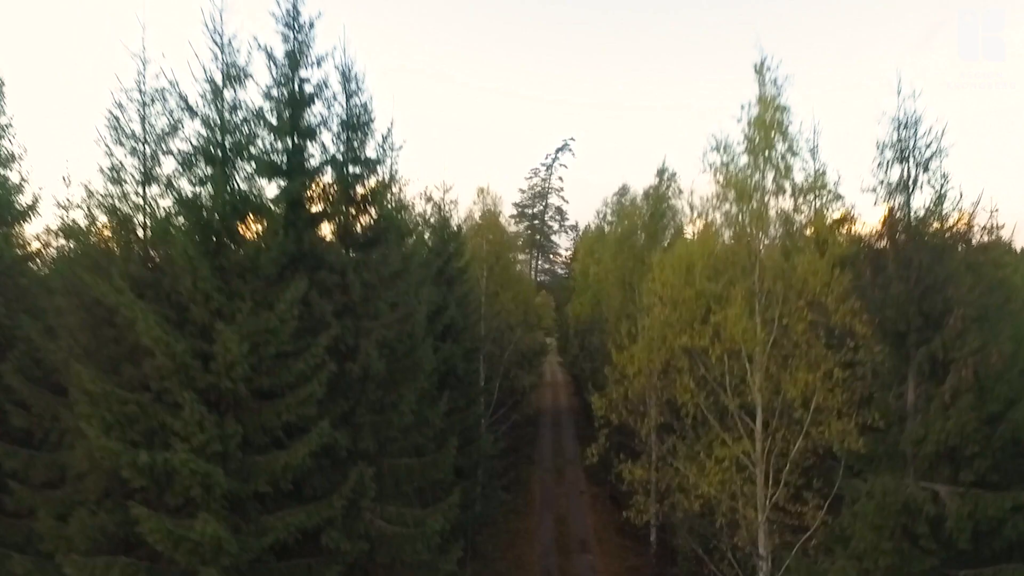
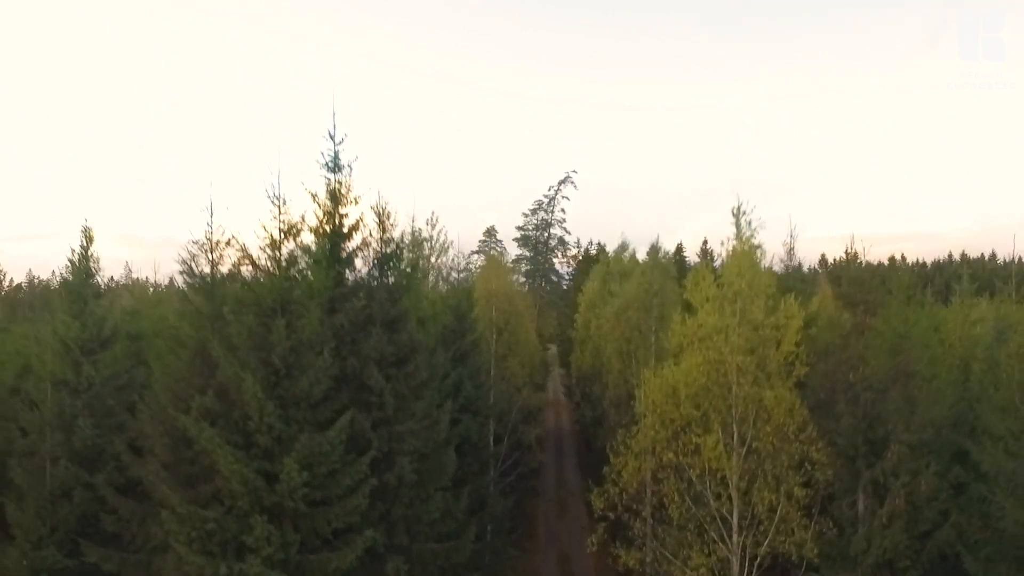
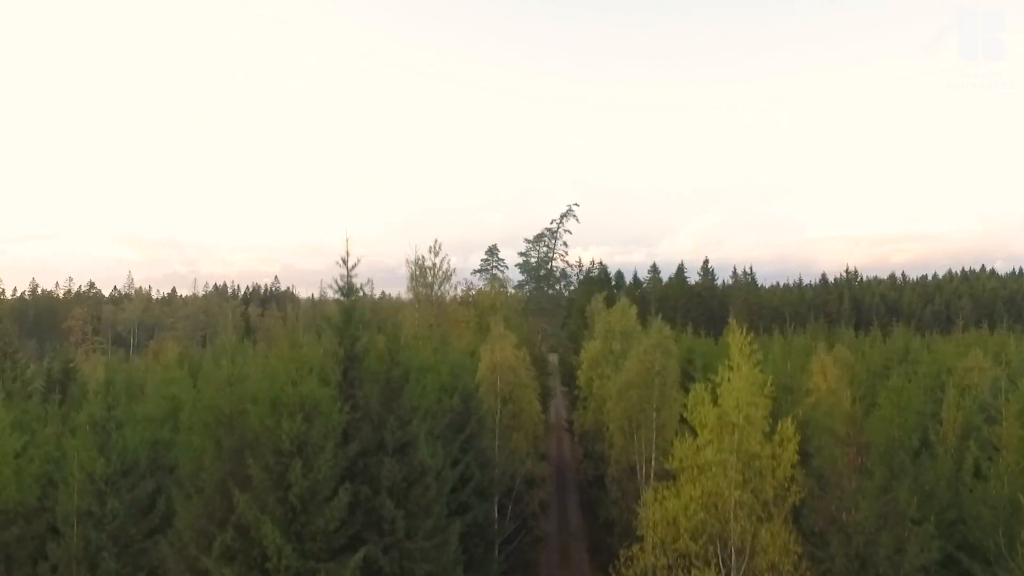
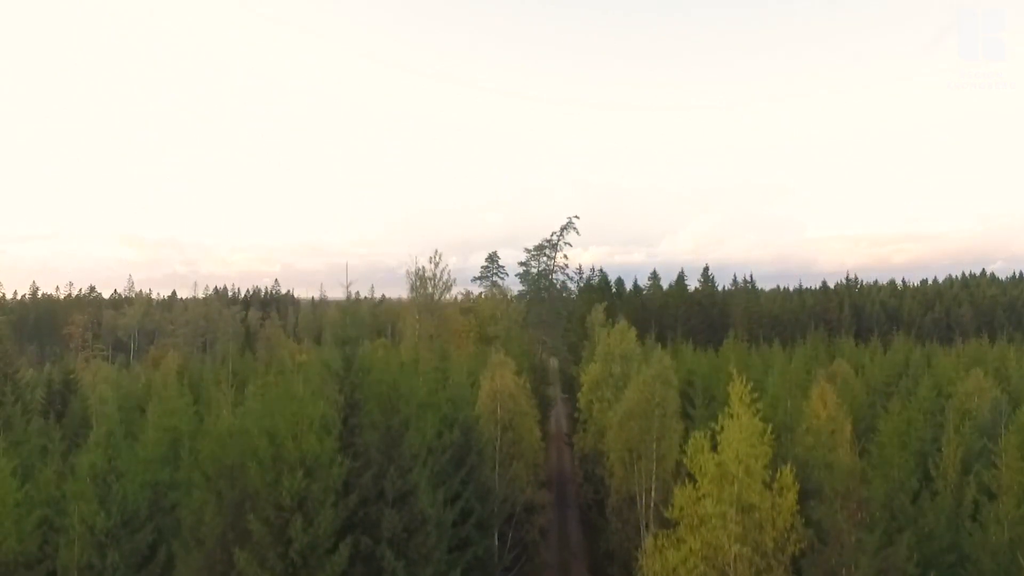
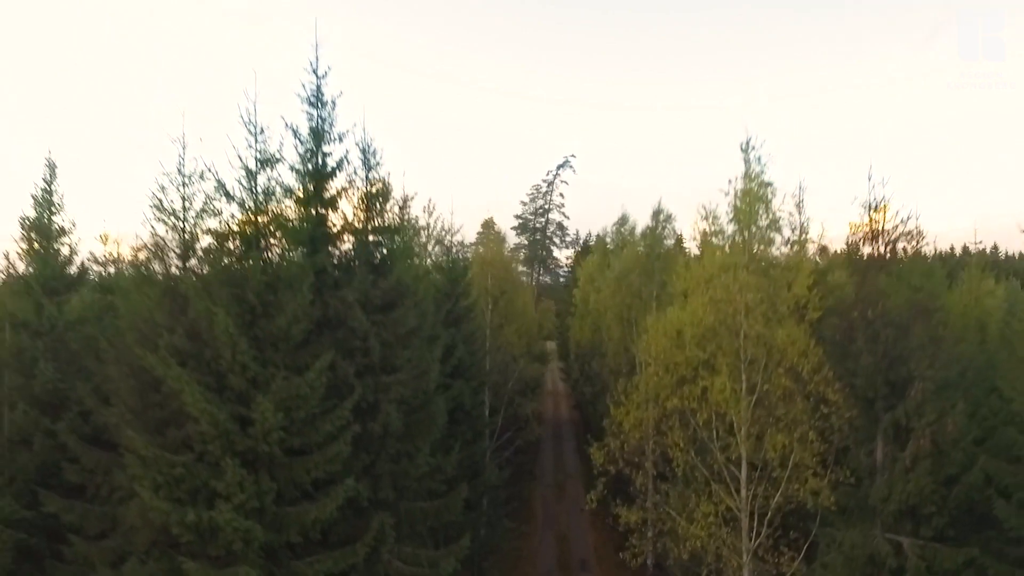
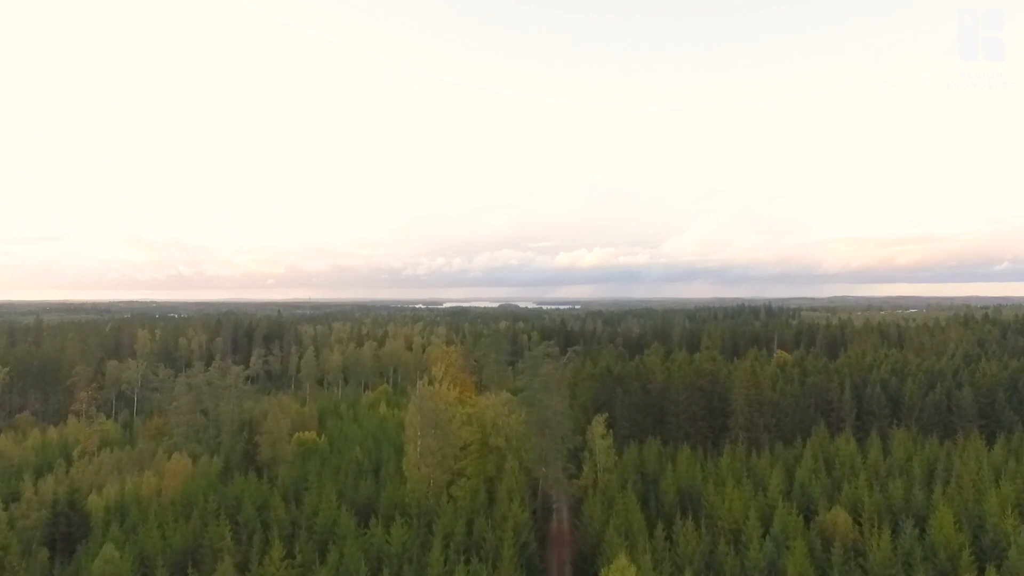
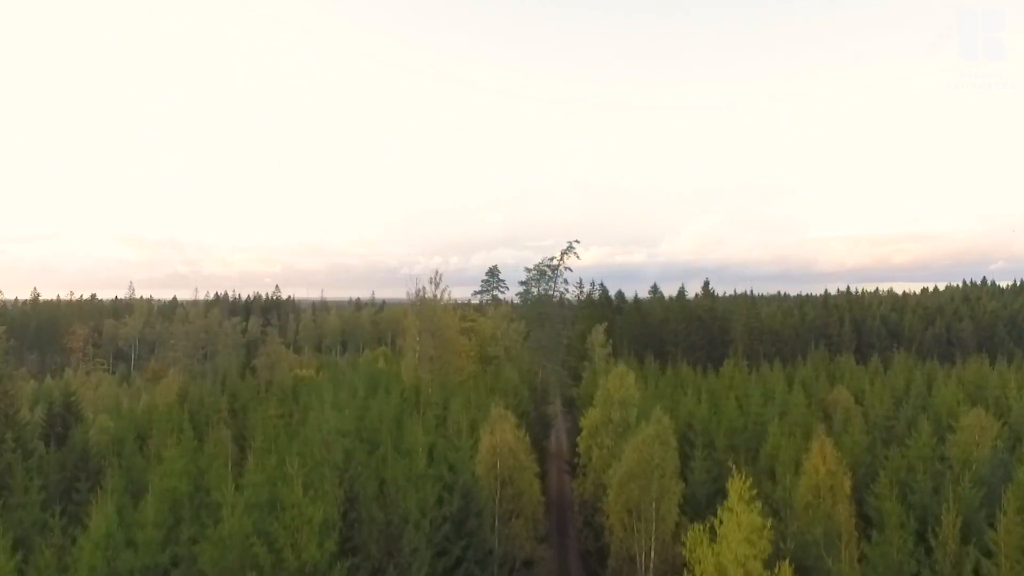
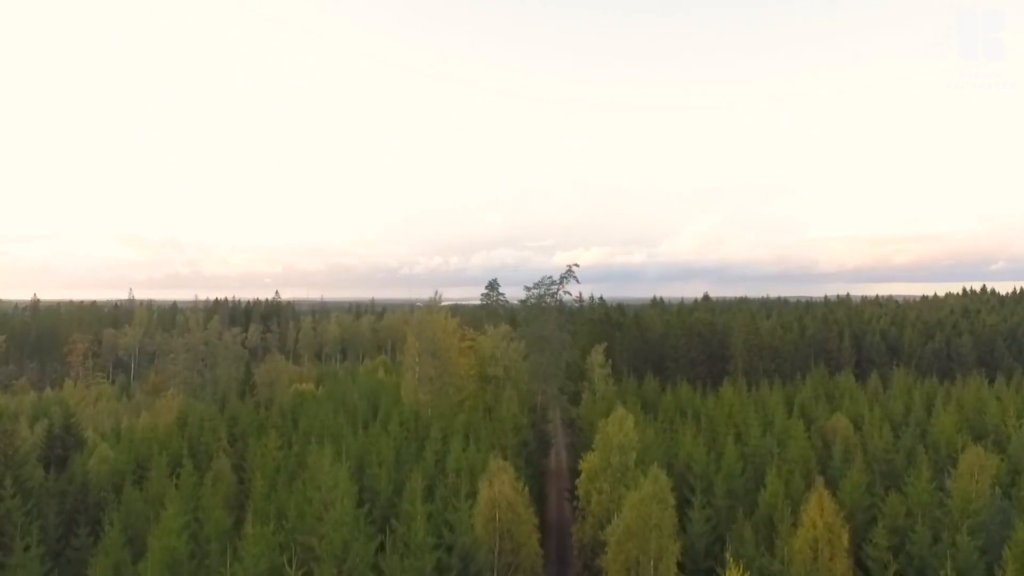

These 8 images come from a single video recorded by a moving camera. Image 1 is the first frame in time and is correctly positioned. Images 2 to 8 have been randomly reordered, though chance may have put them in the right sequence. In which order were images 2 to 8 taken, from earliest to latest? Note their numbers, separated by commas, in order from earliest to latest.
5, 2, 3, 4, 7, 8, 6
